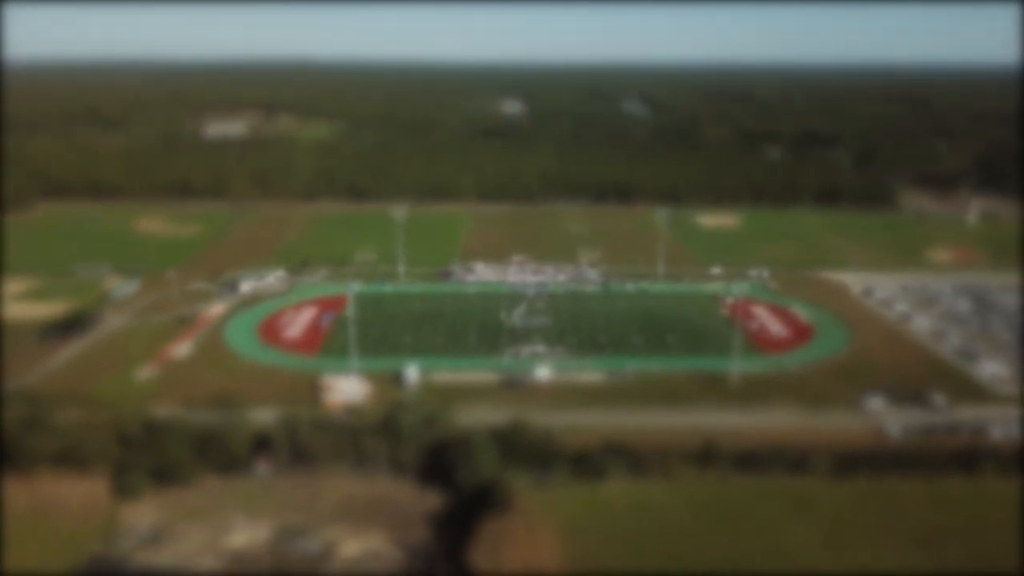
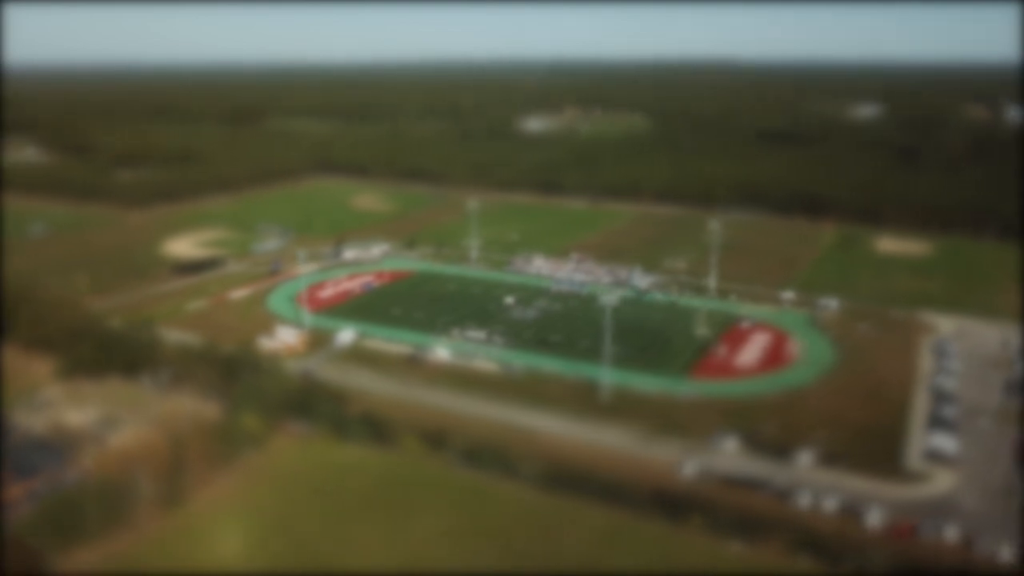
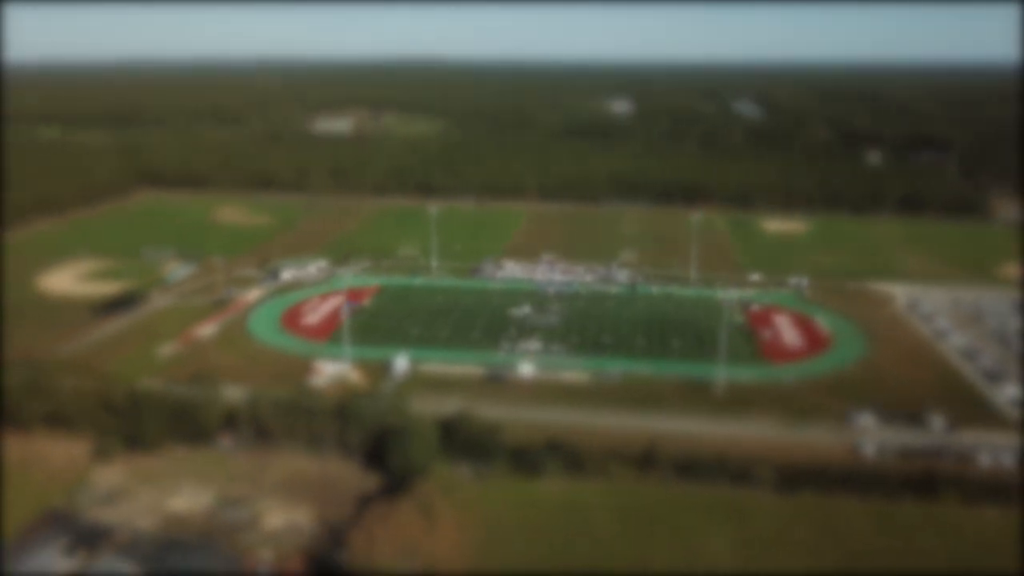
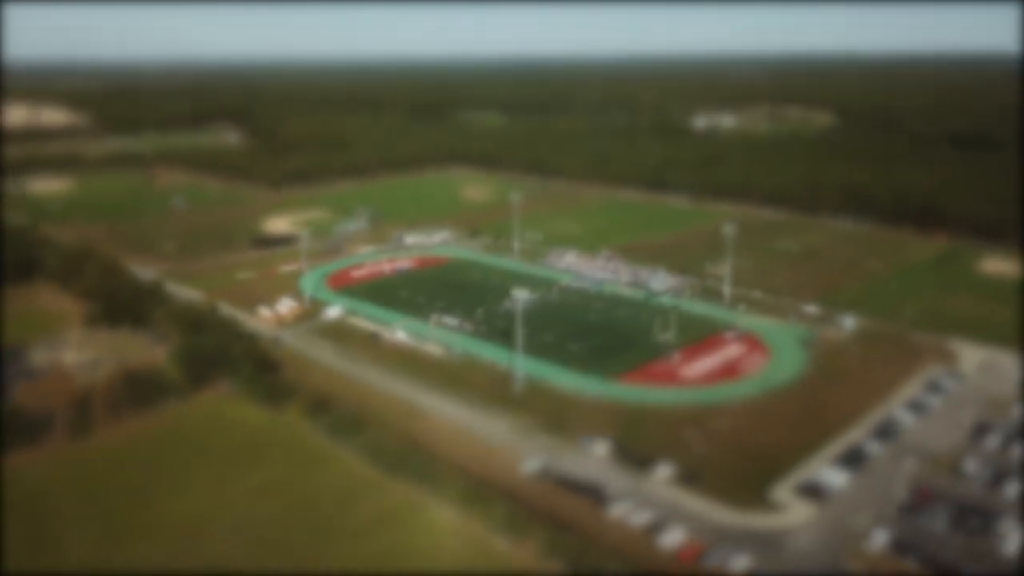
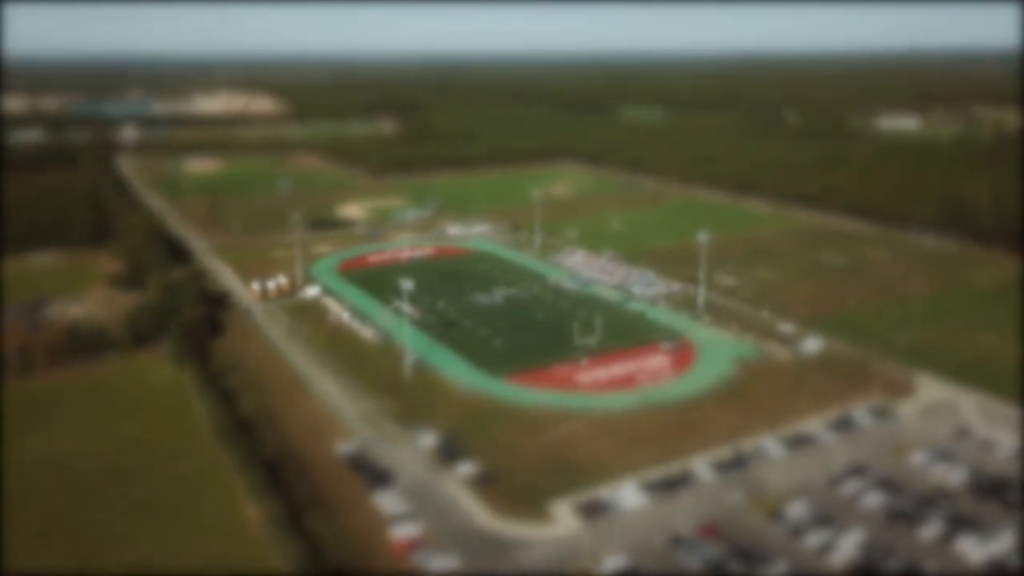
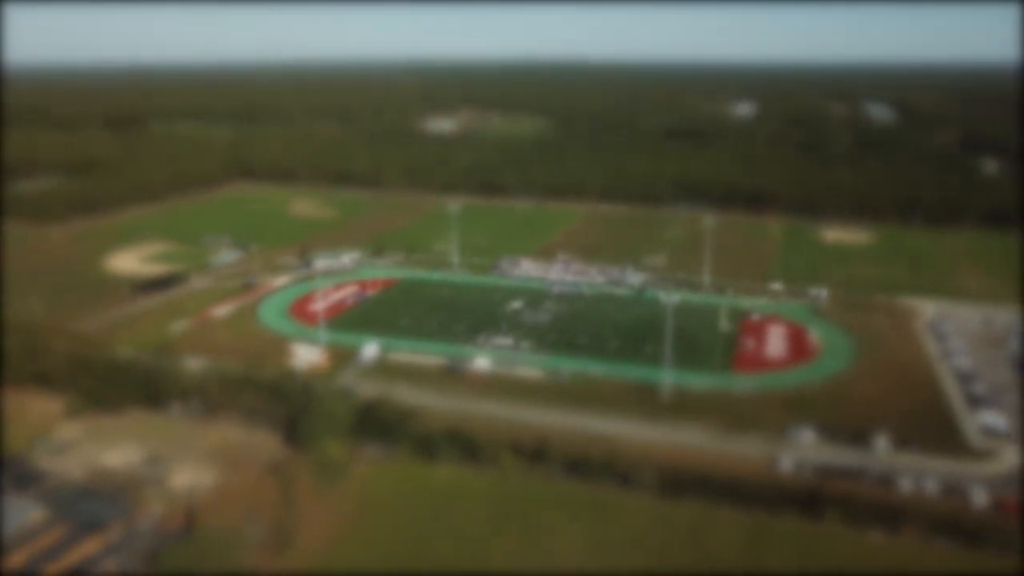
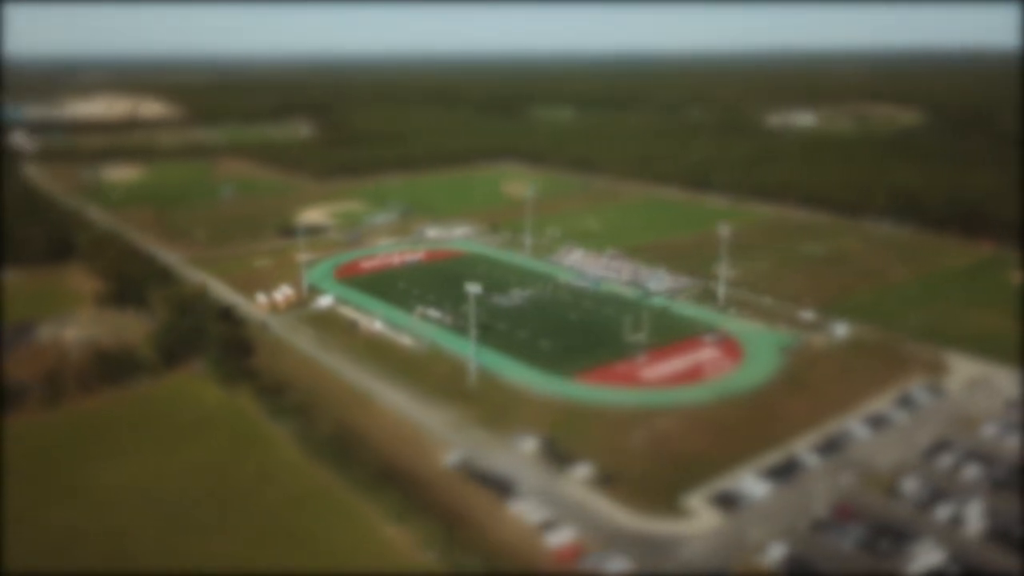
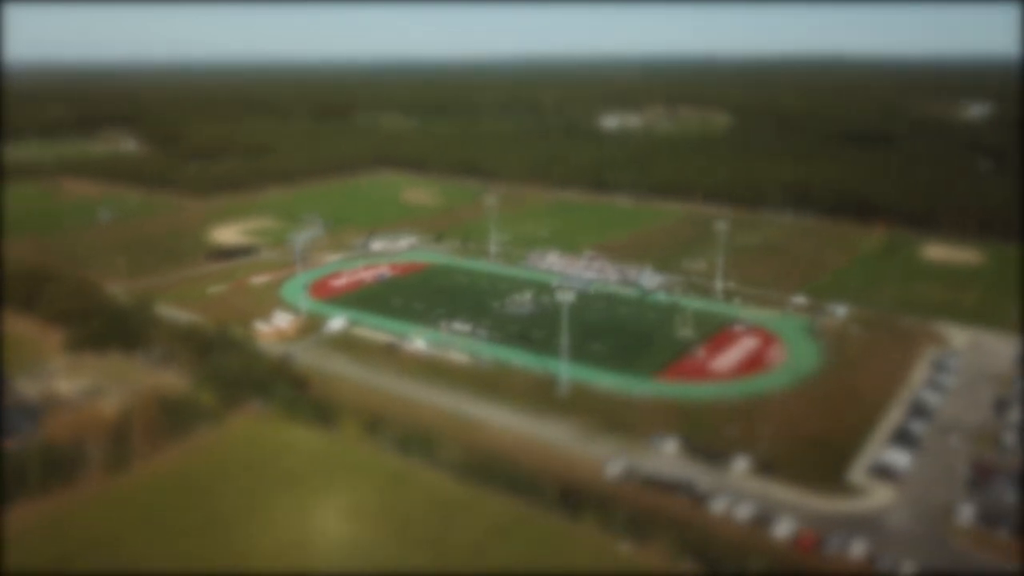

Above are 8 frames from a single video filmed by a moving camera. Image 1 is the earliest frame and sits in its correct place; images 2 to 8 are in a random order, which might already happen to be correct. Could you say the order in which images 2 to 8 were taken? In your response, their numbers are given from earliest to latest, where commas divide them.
3, 6, 2, 8, 4, 7, 5
